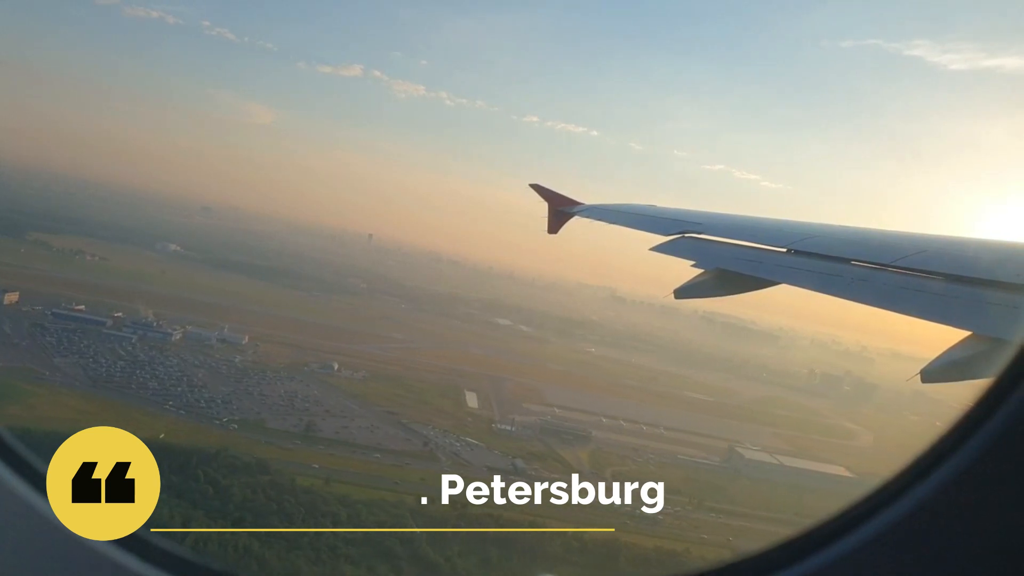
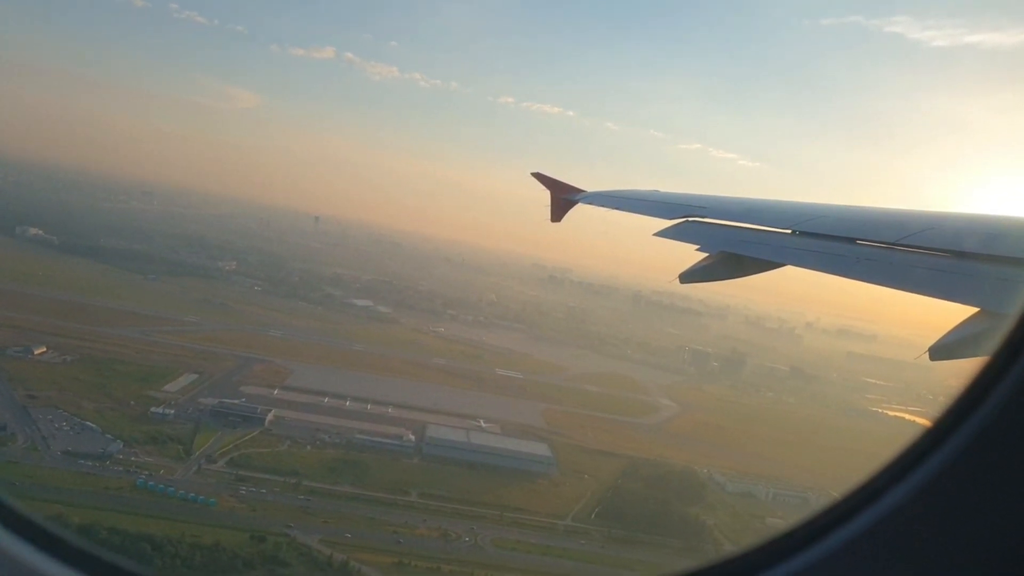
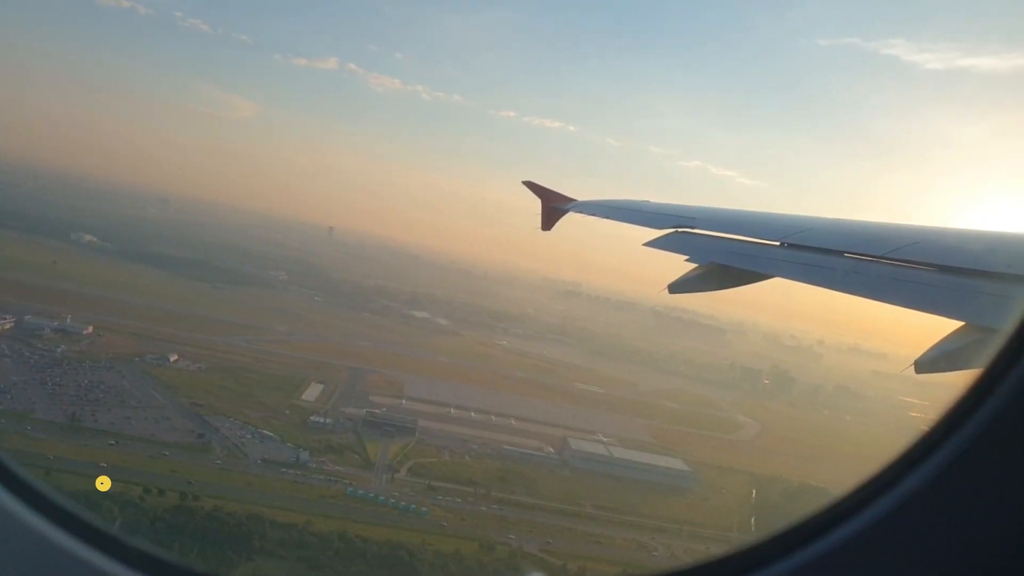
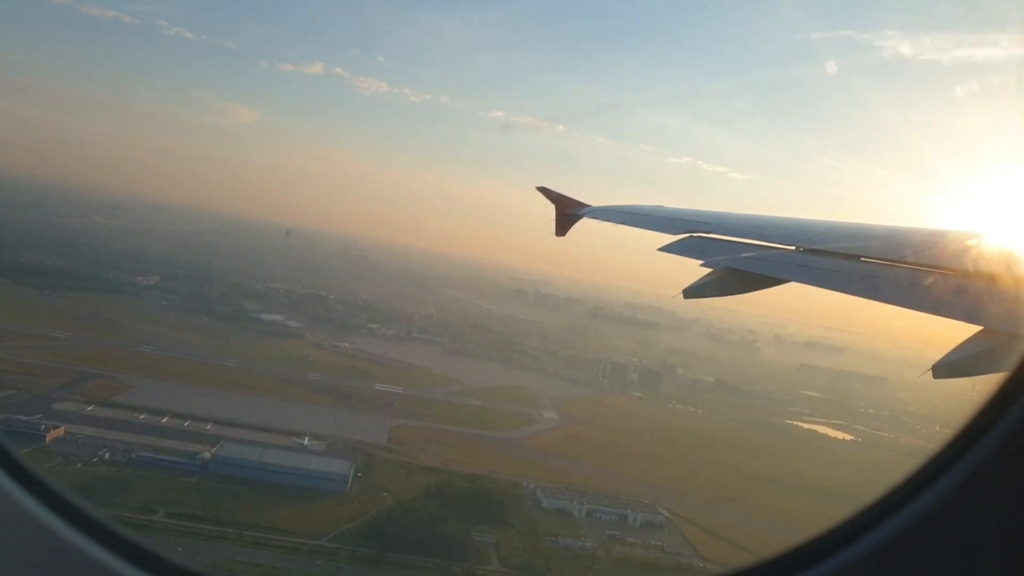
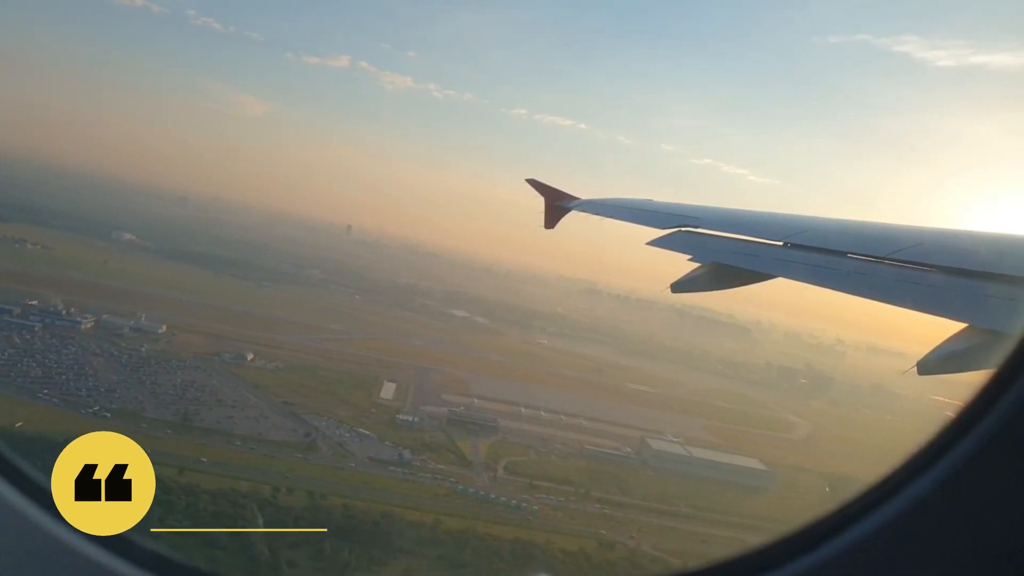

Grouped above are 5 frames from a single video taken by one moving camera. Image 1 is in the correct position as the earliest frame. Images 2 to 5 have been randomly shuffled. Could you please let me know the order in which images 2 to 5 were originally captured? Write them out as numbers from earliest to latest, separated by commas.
5, 3, 2, 4
